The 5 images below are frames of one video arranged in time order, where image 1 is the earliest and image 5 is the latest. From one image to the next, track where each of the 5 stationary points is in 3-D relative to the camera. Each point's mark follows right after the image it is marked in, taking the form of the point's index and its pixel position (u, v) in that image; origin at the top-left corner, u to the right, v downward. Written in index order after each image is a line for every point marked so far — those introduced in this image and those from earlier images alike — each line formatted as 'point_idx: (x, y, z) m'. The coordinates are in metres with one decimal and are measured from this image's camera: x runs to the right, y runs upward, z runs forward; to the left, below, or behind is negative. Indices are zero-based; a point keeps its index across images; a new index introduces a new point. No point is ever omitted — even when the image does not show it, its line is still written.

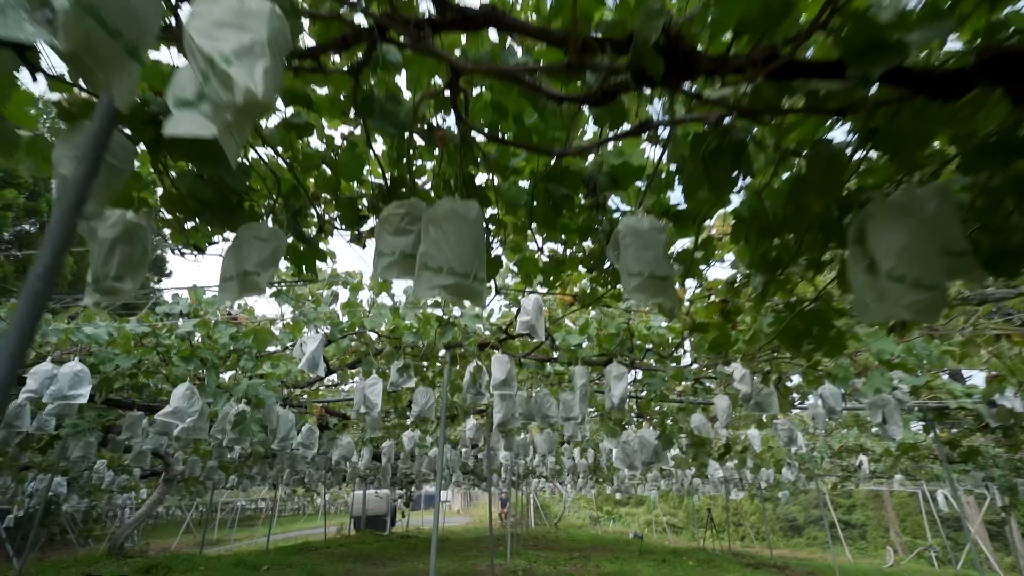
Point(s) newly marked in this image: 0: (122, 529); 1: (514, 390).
0: (-7.2, -4.4, +8.9) m
1: (0.0, -0.8, +3.7) m
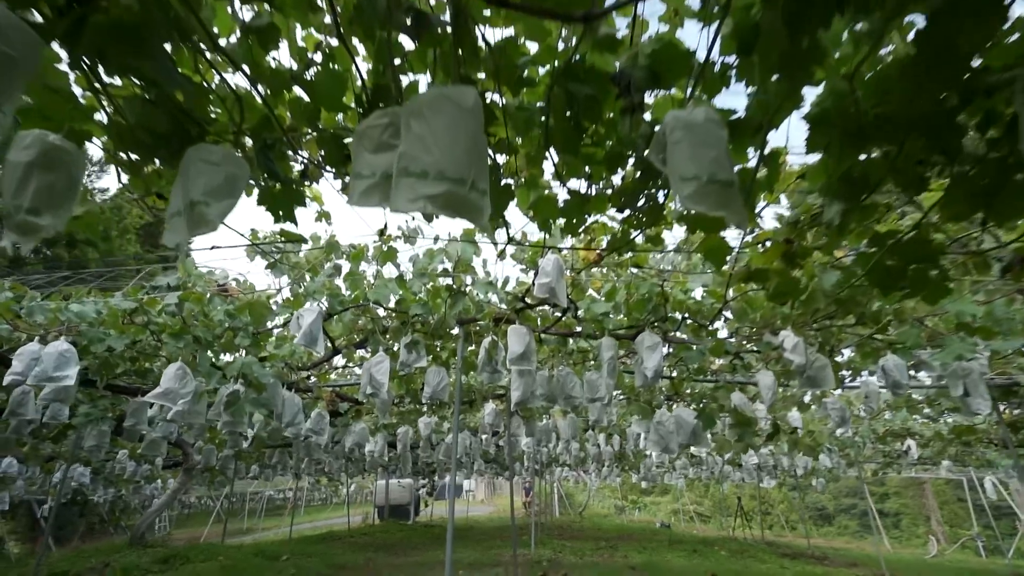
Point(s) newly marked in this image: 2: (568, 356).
0: (-6.8, -4.2, +8.9) m
1: (+0.1, -0.5, +3.3) m
2: (+0.5, -0.7, +4.7) m
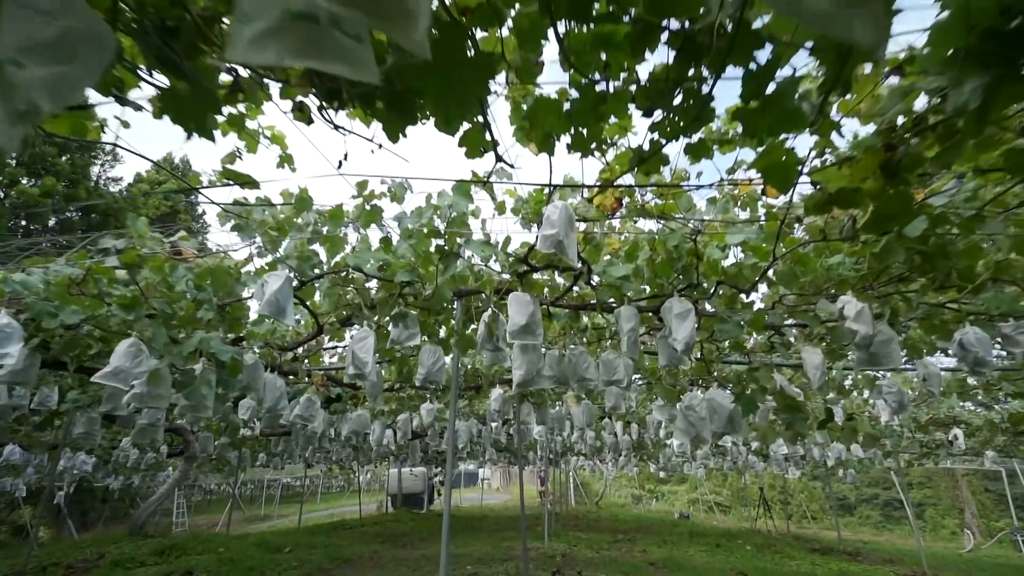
0: (-6.6, -3.9, +8.7) m
1: (+0.1, -0.3, +2.8) m
2: (+0.6, -0.4, +4.1) m
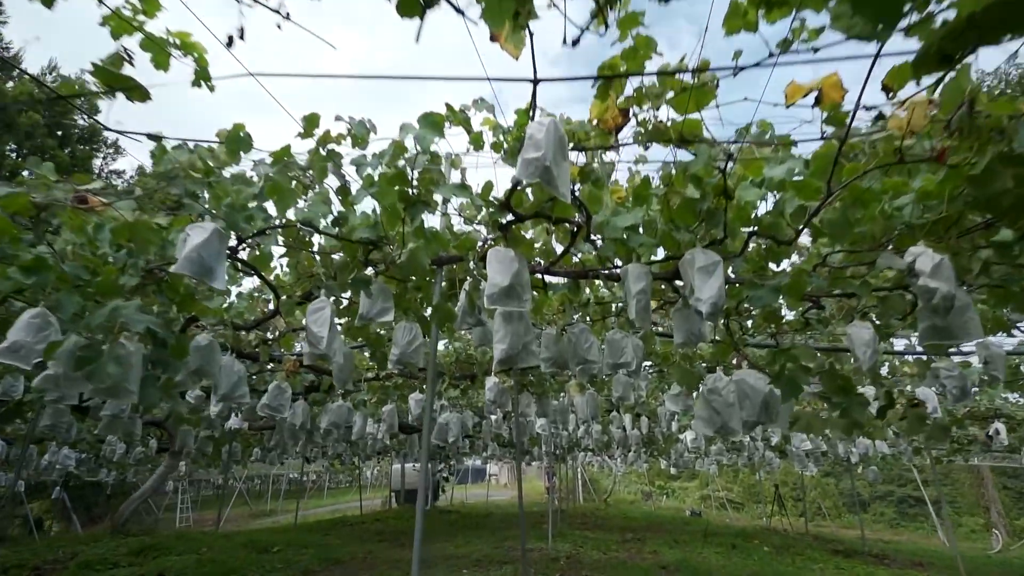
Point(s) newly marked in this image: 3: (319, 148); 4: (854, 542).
0: (-6.6, -3.7, +8.3) m
1: (+0.1, -0.1, +2.2) m
2: (+0.5, -0.2, +3.6) m
3: (-1.0, +0.8, +2.6) m
4: (+9.0, -6.7, +12.8) m
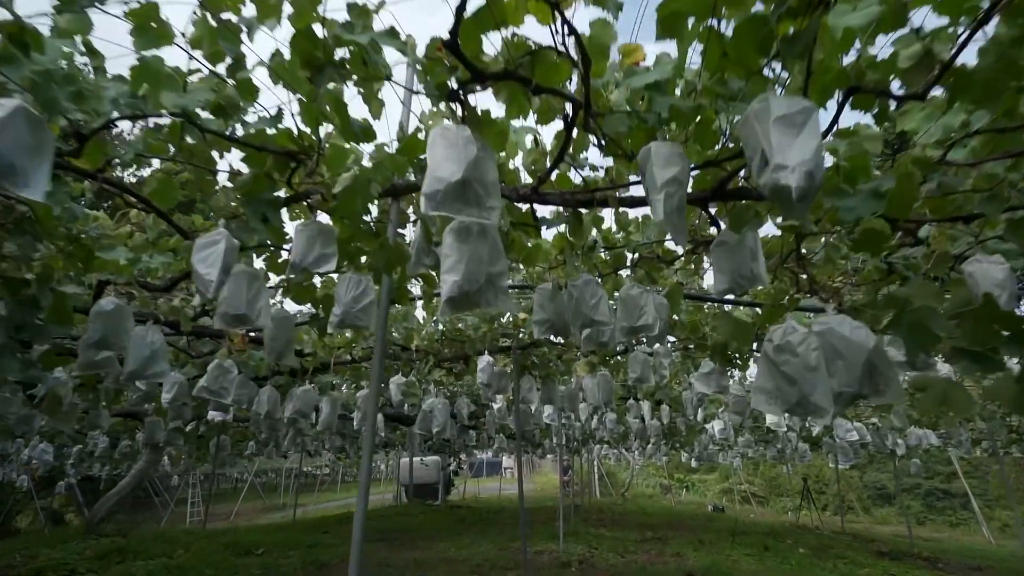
0: (-6.4, -3.4, +7.7) m
1: (-0.1, +0.2, +1.4) m
2: (+0.4, +0.2, +2.7) m
3: (-1.2, +1.1, +1.8) m
4: (+9.3, -6.1, +11.8) m
